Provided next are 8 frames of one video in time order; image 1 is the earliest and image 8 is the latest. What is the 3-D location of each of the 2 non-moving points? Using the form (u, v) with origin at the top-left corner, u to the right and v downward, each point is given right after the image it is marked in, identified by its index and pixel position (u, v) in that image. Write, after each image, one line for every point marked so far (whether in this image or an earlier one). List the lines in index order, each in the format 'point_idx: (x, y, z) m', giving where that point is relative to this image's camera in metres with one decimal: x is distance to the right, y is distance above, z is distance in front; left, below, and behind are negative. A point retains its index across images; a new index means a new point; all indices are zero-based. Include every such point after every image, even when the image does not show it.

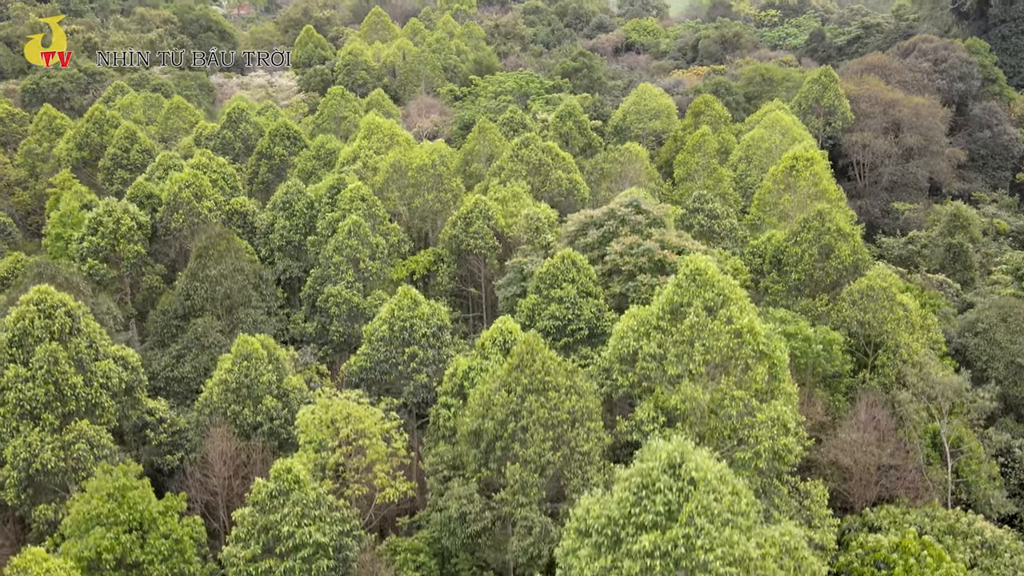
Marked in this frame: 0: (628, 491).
0: (+1.6, -2.7, +12.8) m
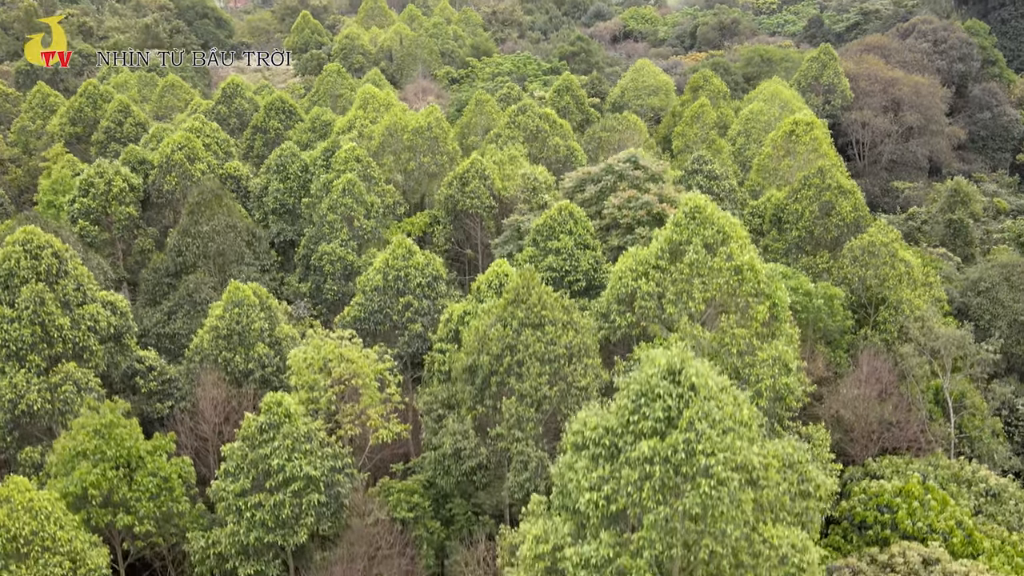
0: (+1.5, -1.5, +12.5) m
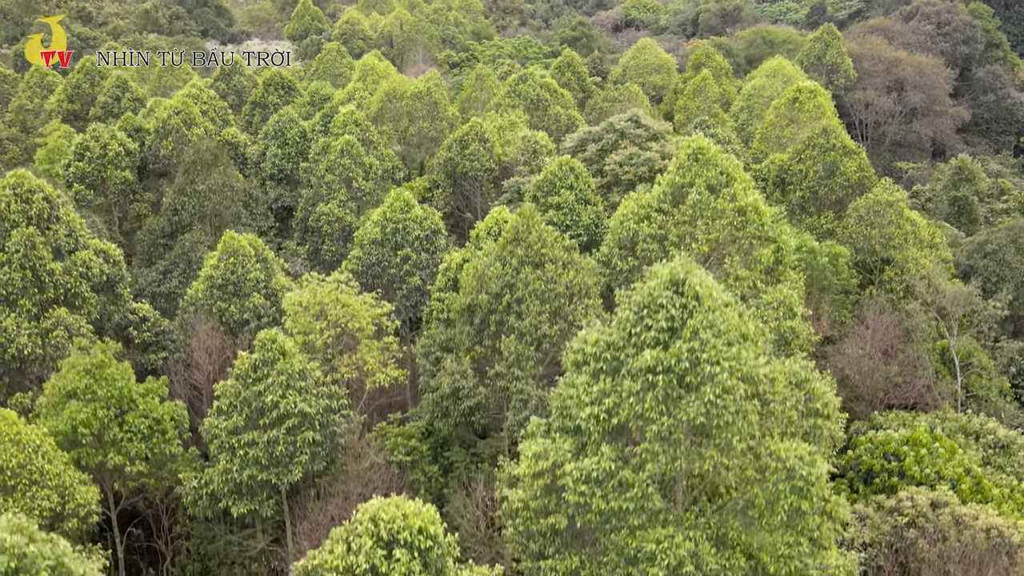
0: (+1.5, -0.3, +12.1) m
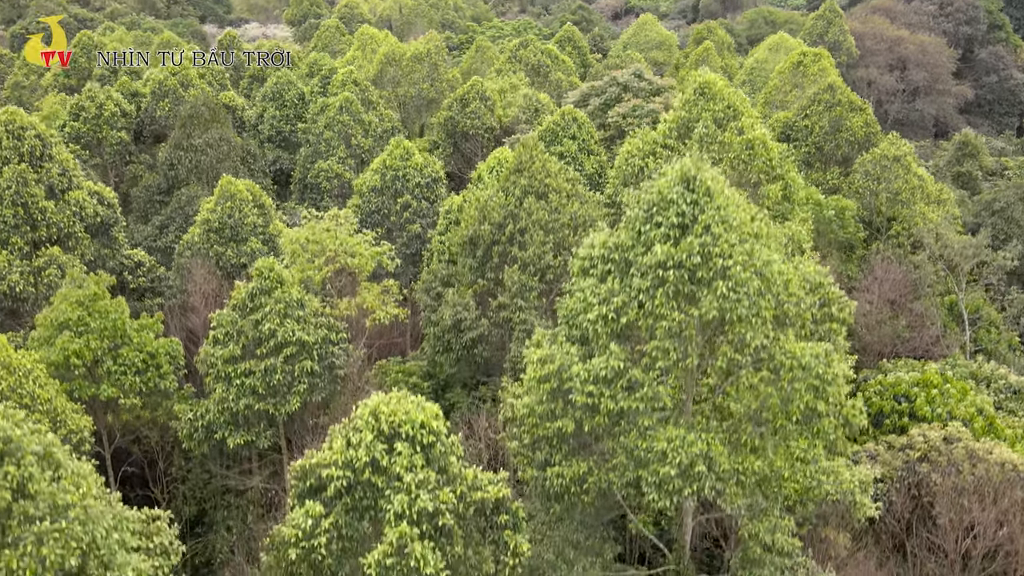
0: (+1.5, +0.9, +11.7) m
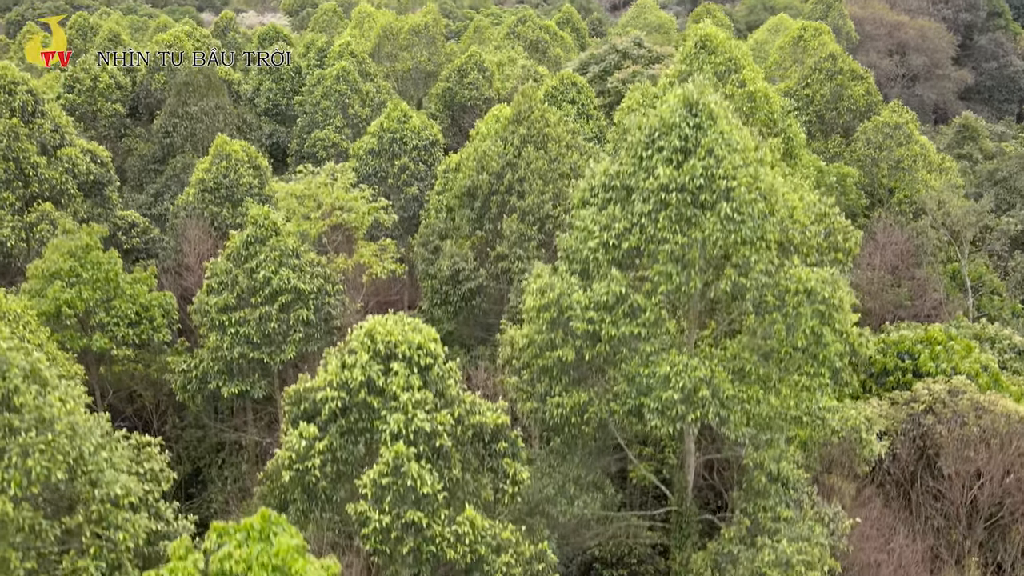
0: (+1.5, +1.8, +11.4) m
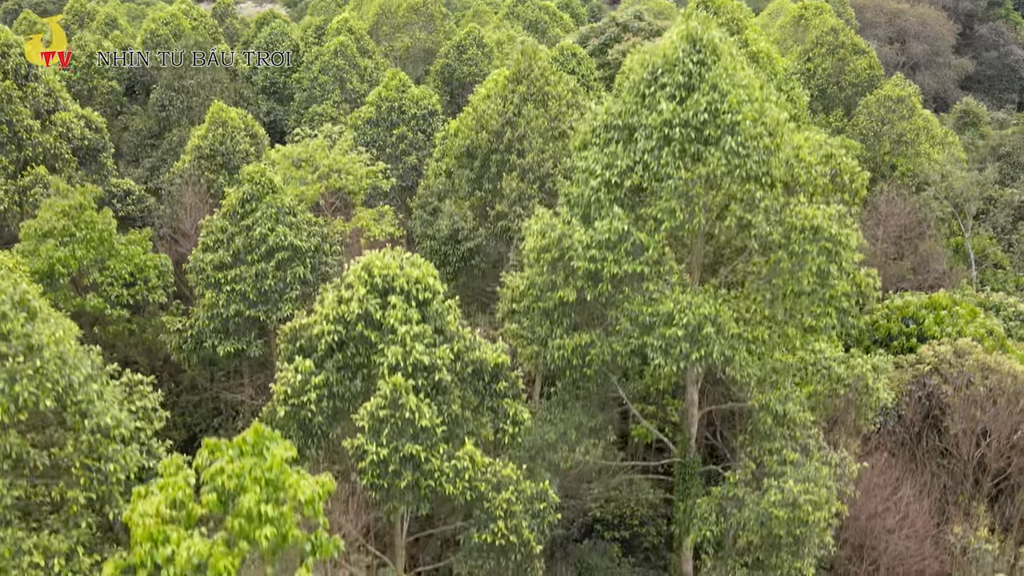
0: (+1.5, +2.5, +11.2) m
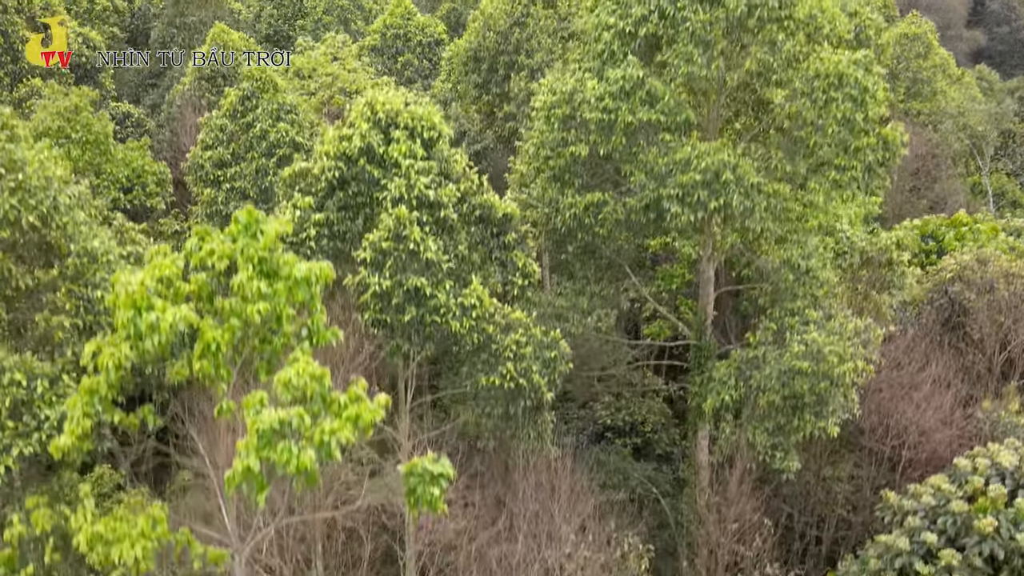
0: (+1.6, +4.0, +10.7) m
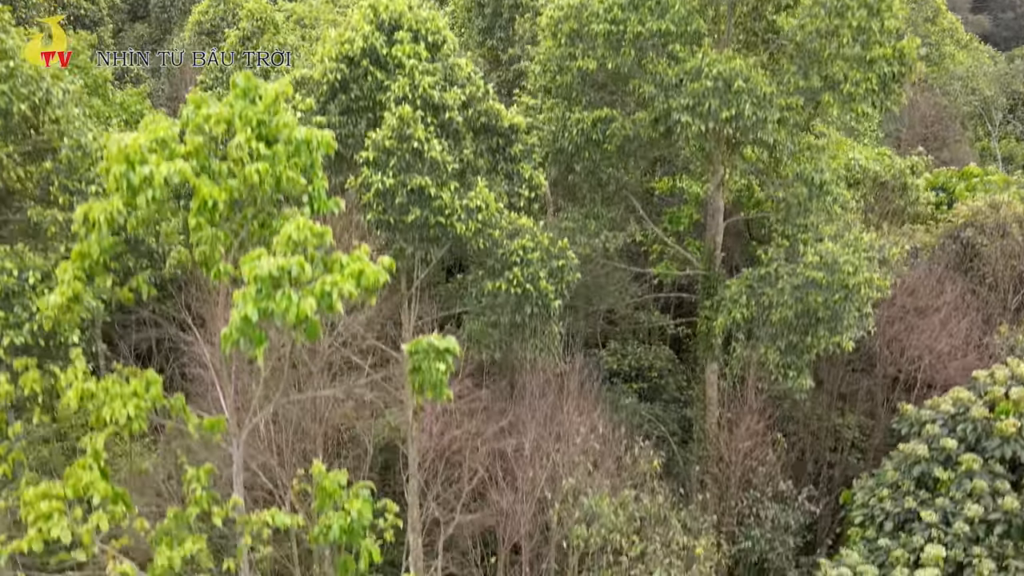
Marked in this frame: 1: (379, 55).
0: (+1.7, +4.9, +10.4) m
1: (-1.2, +2.1, +8.8) m
